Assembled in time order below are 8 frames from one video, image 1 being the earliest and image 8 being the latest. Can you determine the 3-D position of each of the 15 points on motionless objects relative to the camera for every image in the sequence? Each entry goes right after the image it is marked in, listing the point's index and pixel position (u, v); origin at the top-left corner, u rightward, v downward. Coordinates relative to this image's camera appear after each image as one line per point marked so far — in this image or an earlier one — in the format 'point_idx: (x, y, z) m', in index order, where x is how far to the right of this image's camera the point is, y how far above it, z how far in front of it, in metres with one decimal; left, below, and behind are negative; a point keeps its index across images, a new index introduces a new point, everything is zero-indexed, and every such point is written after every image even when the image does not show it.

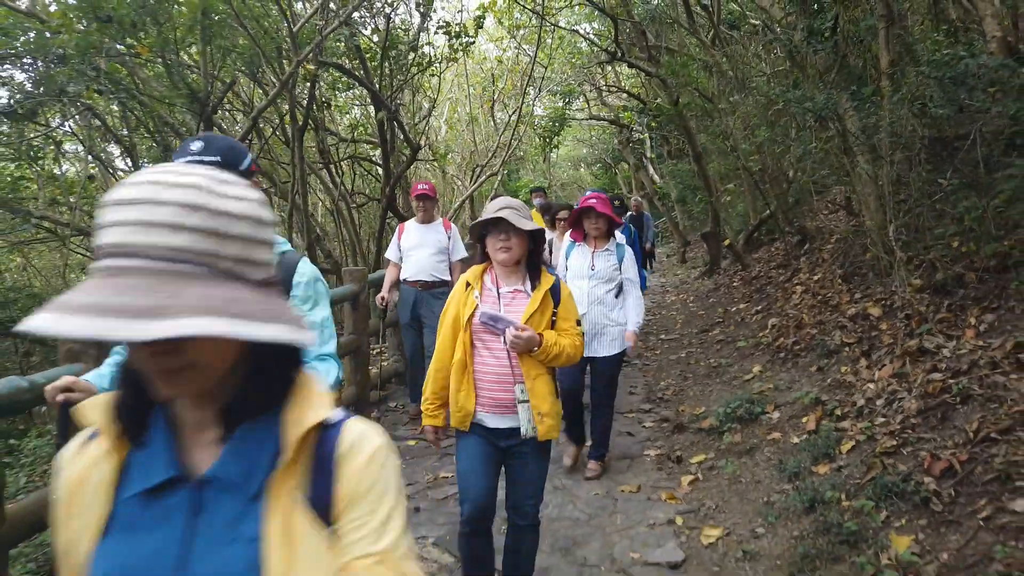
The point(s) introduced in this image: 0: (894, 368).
0: (+2.1, -0.4, +3.9) m
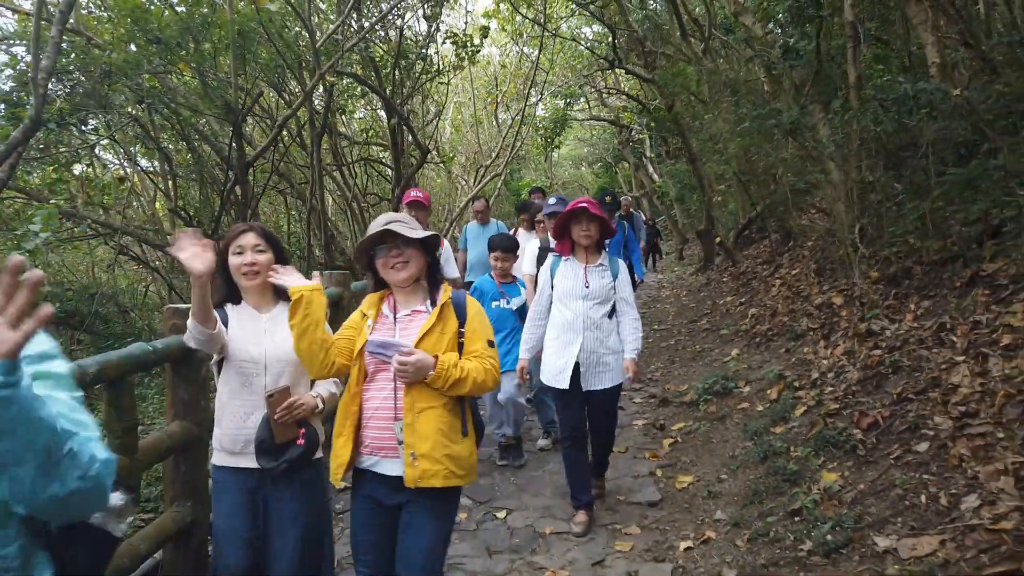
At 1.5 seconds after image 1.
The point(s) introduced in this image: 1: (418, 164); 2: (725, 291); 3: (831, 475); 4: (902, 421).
0: (+2.2, -0.4, +4.6) m
1: (-1.5, +1.9, +10.8) m
2: (+2.9, 0.0, +9.6) m
3: (+1.5, -0.9, +3.3) m
4: (+1.9, -0.6, +3.4) m
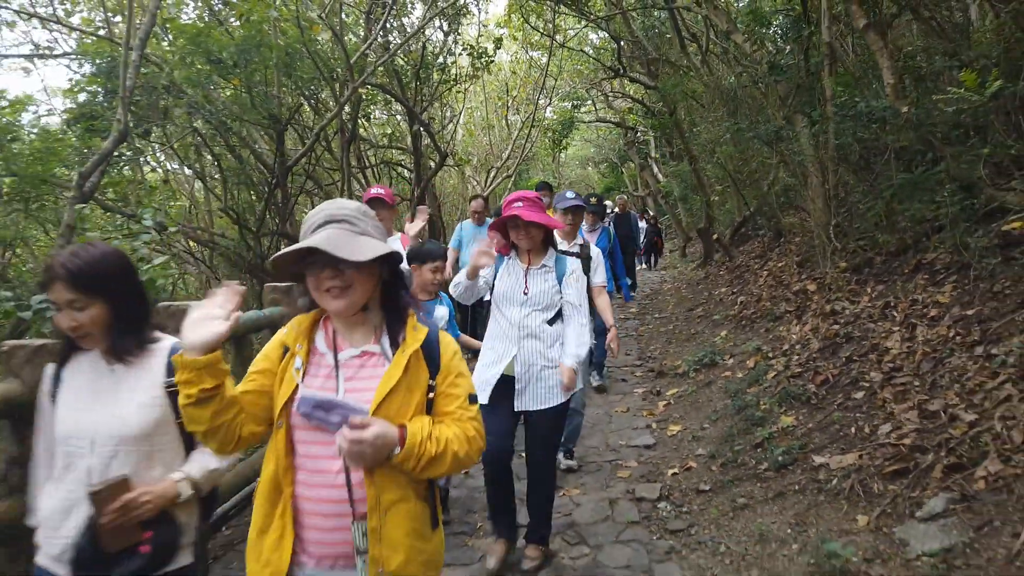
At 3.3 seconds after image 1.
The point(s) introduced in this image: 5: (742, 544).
0: (+2.3, -0.3, +5.4) m
1: (-1.3, +2.1, +11.7) m
2: (+3.1, +0.1, +10.4) m
3: (+1.6, -0.8, +4.1) m
4: (+2.0, -0.5, +4.2) m
5: (+1.0, -1.1, +3.1) m
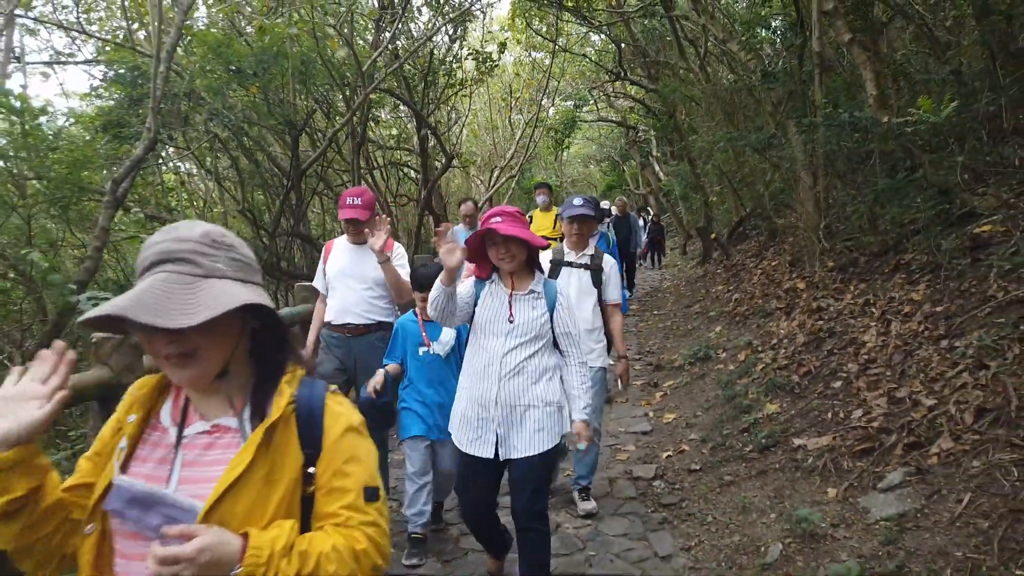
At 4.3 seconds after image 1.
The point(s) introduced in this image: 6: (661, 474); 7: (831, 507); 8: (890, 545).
0: (+2.4, -0.3, +5.8) m
1: (-1.2, +2.1, +12.1) m
2: (+3.2, +0.1, +10.8) m
3: (+1.7, -0.8, +4.5) m
4: (+2.1, -0.5, +4.6) m
5: (+1.1, -1.1, +3.5) m
6: (+0.9, -1.1, +4.2) m
7: (+1.4, -1.0, +3.1) m
8: (+1.5, -1.0, +2.7) m
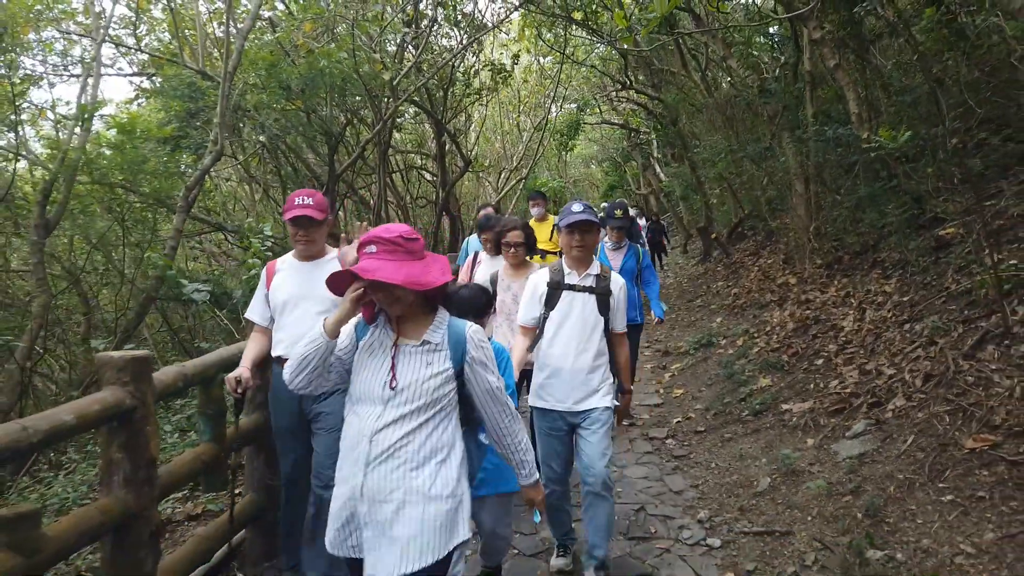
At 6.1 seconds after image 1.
0: (+2.6, -0.2, +6.6) m
1: (-0.9, +2.2, +12.9) m
2: (+3.5, +0.2, +11.6) m
3: (+2.0, -0.7, +5.4) m
4: (+2.4, -0.5, +5.5) m
5: (+1.3, -1.1, +4.3) m
6: (+1.2, -1.1, +5.0) m
7: (+1.7, -0.9, +4.0) m
8: (+1.7, -1.0, +3.5) m
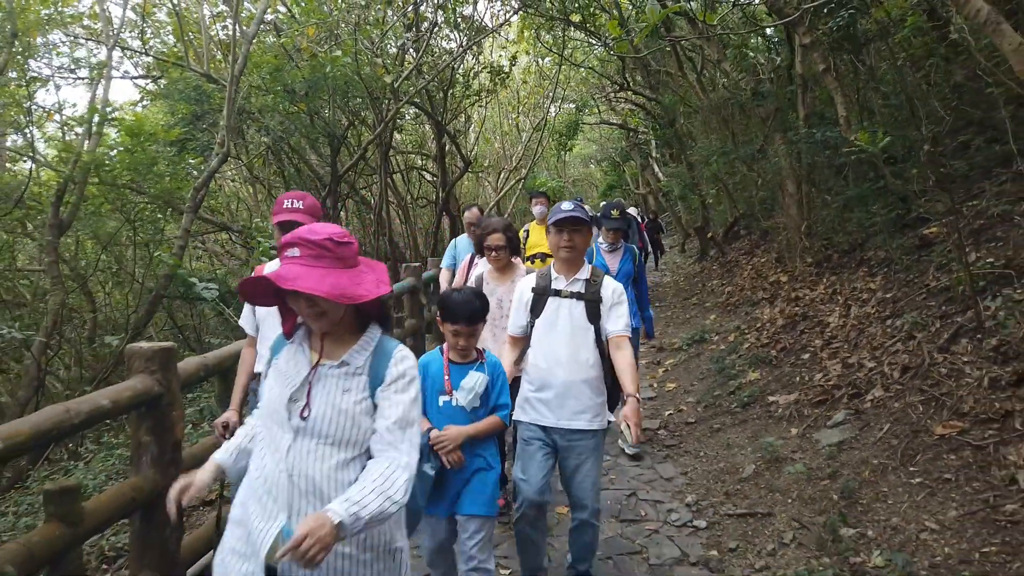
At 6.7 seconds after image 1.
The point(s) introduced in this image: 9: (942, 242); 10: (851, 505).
0: (+2.6, -0.2, +6.8) m
1: (-1.0, +2.2, +13.1) m
2: (+3.4, +0.2, +11.9) m
3: (+1.9, -0.7, +5.6) m
4: (+2.3, -0.5, +5.7) m
5: (+1.3, -1.1, +4.5) m
6: (+1.2, -1.0, +5.2) m
7: (+1.7, -0.9, +4.2) m
8: (+1.7, -0.9, +3.8) m
9: (+3.8, +0.4, +6.1) m
10: (+1.6, -1.0, +3.3) m
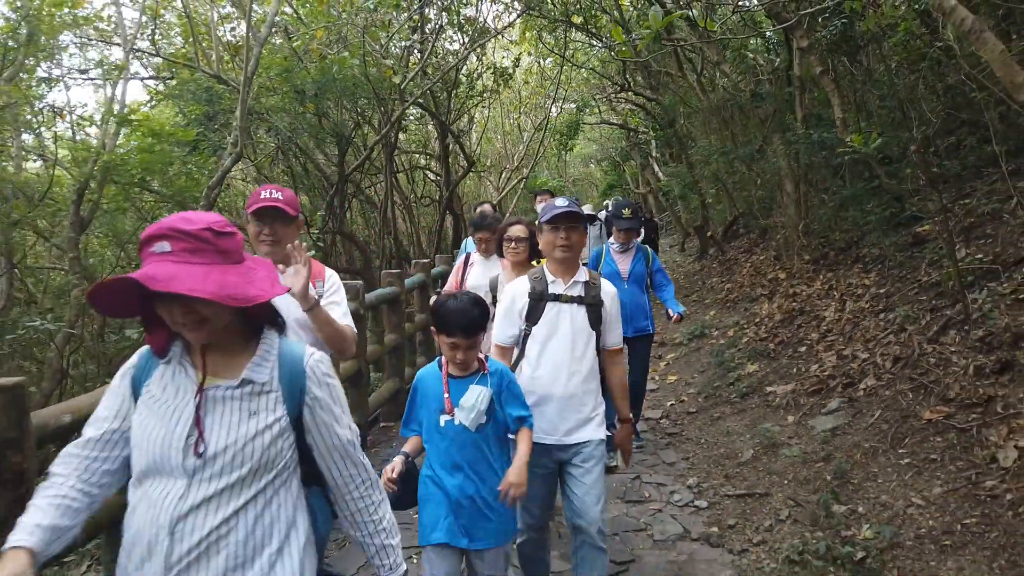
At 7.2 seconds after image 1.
0: (+2.7, -0.1, +7.1) m
1: (-0.9, +2.2, +13.3) m
2: (+3.5, +0.3, +12.1) m
3: (+2.0, -0.6, +5.8) m
4: (+2.4, -0.4, +5.9) m
5: (+1.4, -1.0, +4.7) m
6: (+1.2, -1.0, +5.4) m
7: (+1.8, -0.9, +4.4) m
8: (+1.8, -0.9, +4.0) m
9: (+3.8, +0.4, +6.3) m
10: (+1.7, -1.0, +3.5) m
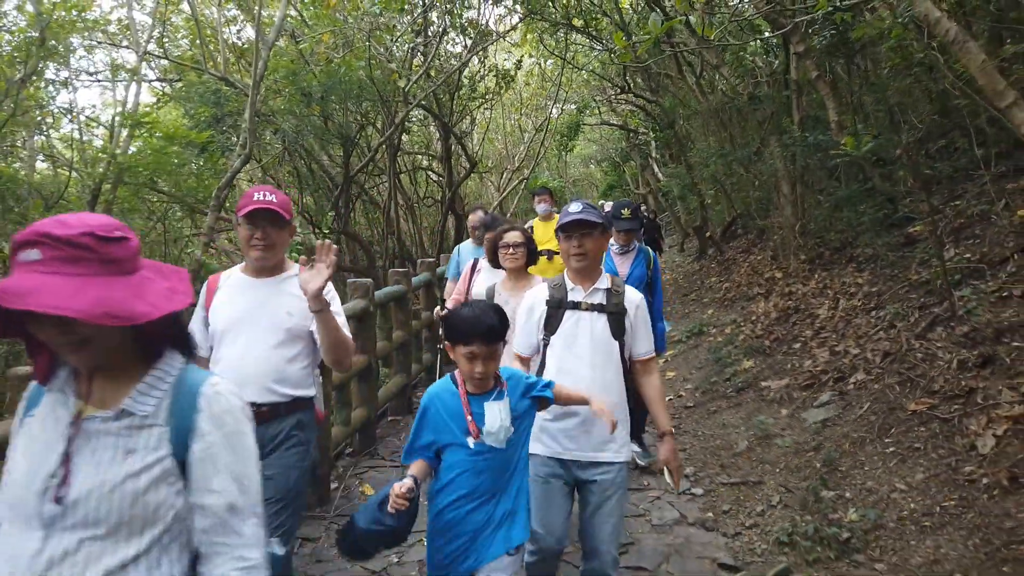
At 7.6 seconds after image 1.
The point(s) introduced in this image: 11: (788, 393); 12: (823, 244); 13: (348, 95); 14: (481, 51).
0: (+2.7, -0.1, +7.2) m
1: (-0.9, +2.2, +13.5) m
2: (+3.5, +0.3, +12.3) m
3: (+2.0, -0.6, +6.0) m
4: (+2.4, -0.4, +6.1) m
5: (+1.4, -1.0, +4.9) m
6: (+1.2, -1.0, +5.6) m
7: (+1.8, -0.9, +4.6) m
8: (+1.8, -0.9, +4.2) m
9: (+3.9, +0.5, +6.5) m
10: (+1.7, -1.0, +3.7) m
11: (+2.0, -0.8, +5.0) m
12: (+3.6, +0.5, +8.0) m
13: (-2.3, +2.7, +9.9) m
14: (-0.6, +4.4, +12.9) m
